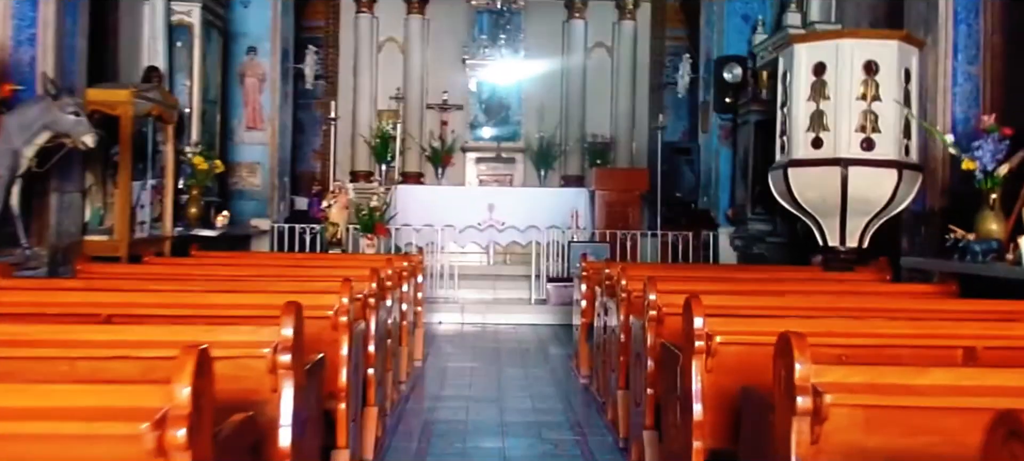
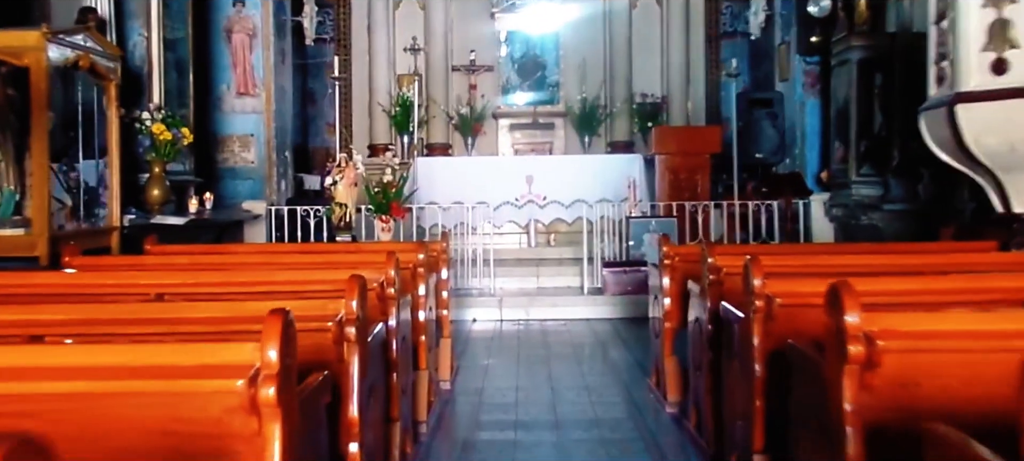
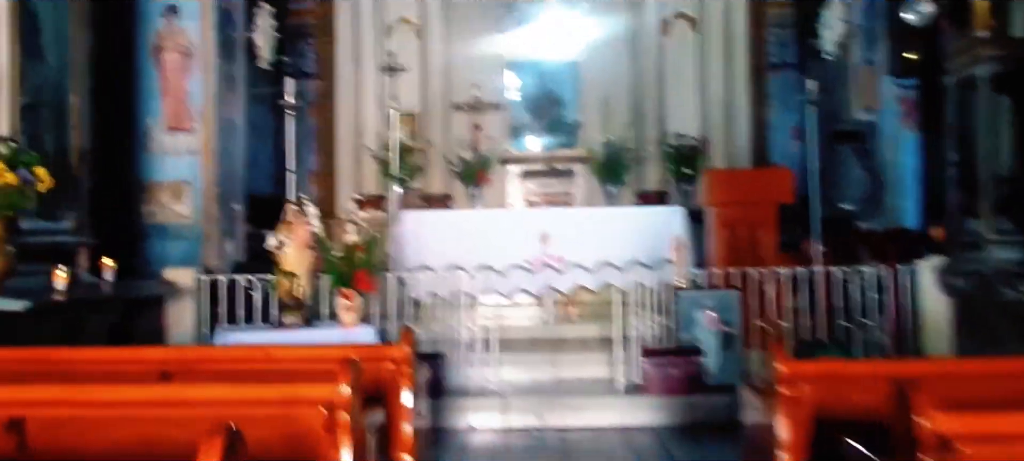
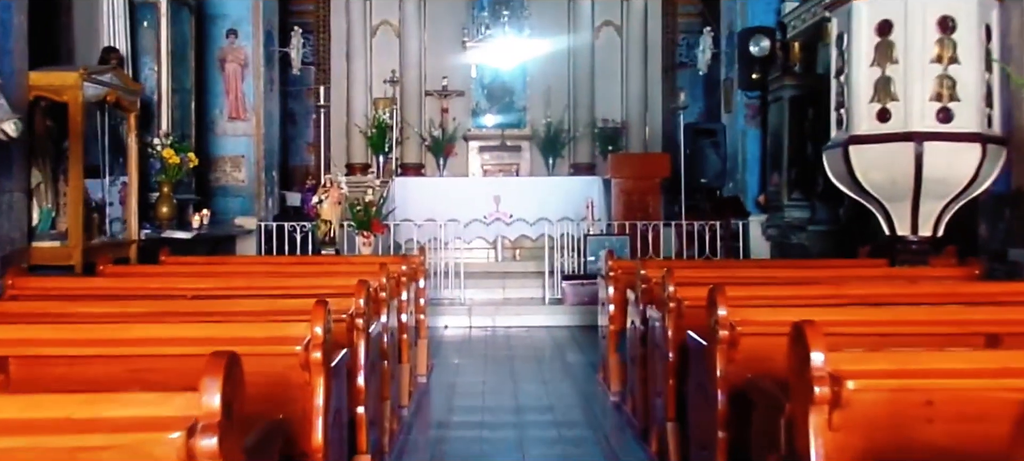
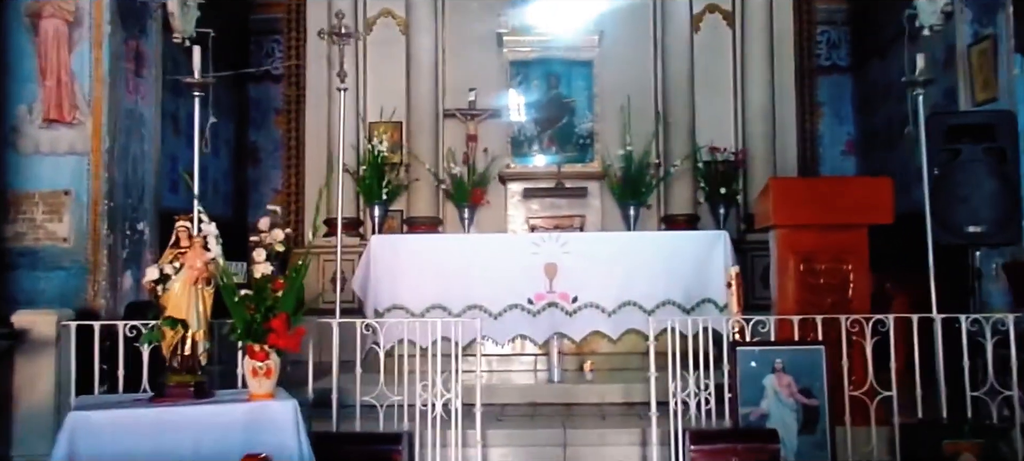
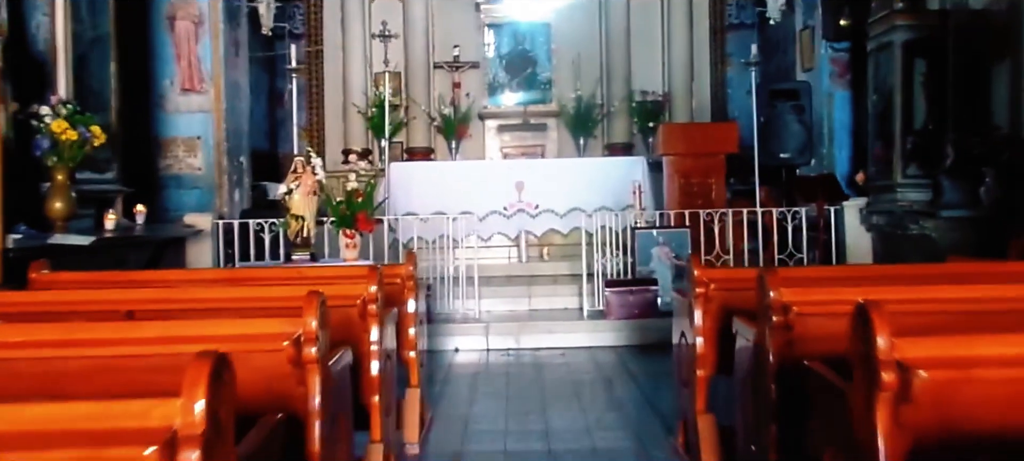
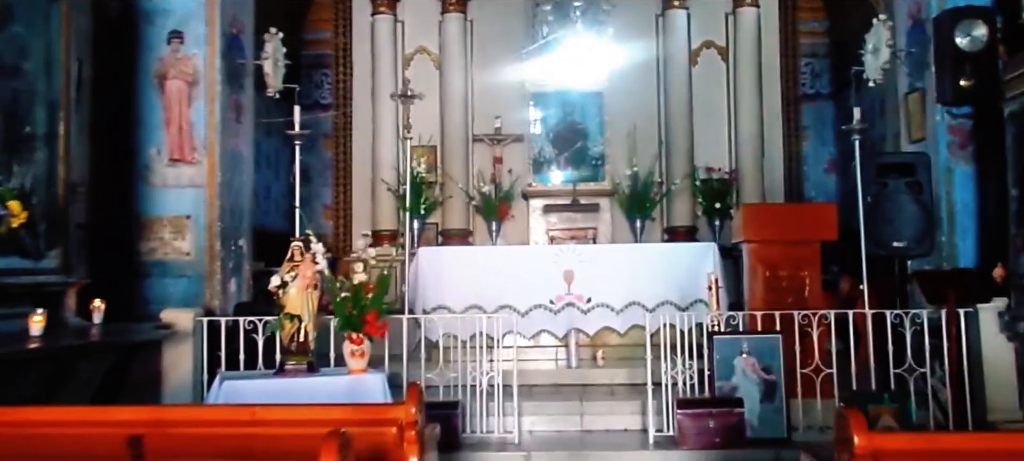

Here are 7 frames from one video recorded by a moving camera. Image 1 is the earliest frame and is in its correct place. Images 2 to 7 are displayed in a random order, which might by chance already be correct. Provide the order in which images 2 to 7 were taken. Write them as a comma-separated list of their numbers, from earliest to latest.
4, 2, 6, 3, 7, 5
